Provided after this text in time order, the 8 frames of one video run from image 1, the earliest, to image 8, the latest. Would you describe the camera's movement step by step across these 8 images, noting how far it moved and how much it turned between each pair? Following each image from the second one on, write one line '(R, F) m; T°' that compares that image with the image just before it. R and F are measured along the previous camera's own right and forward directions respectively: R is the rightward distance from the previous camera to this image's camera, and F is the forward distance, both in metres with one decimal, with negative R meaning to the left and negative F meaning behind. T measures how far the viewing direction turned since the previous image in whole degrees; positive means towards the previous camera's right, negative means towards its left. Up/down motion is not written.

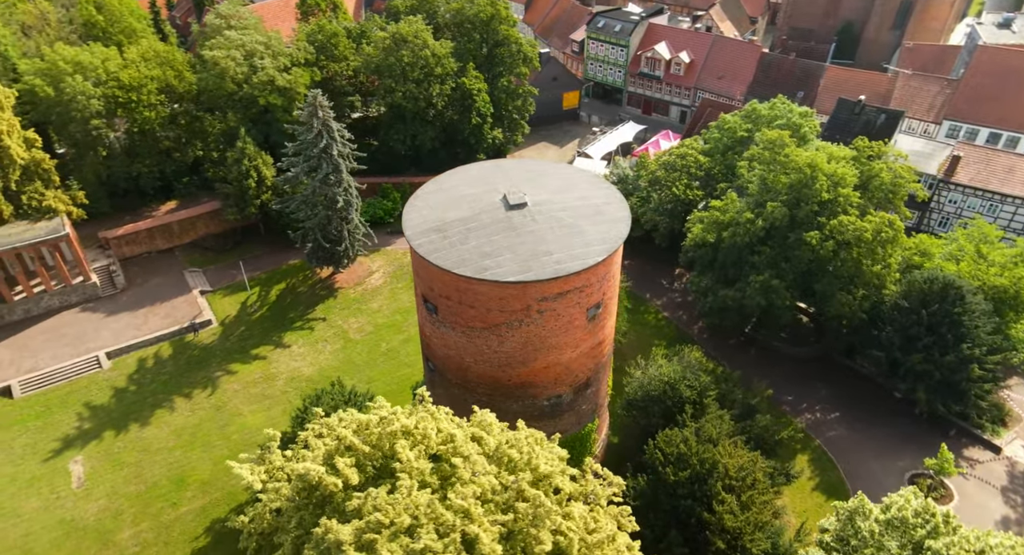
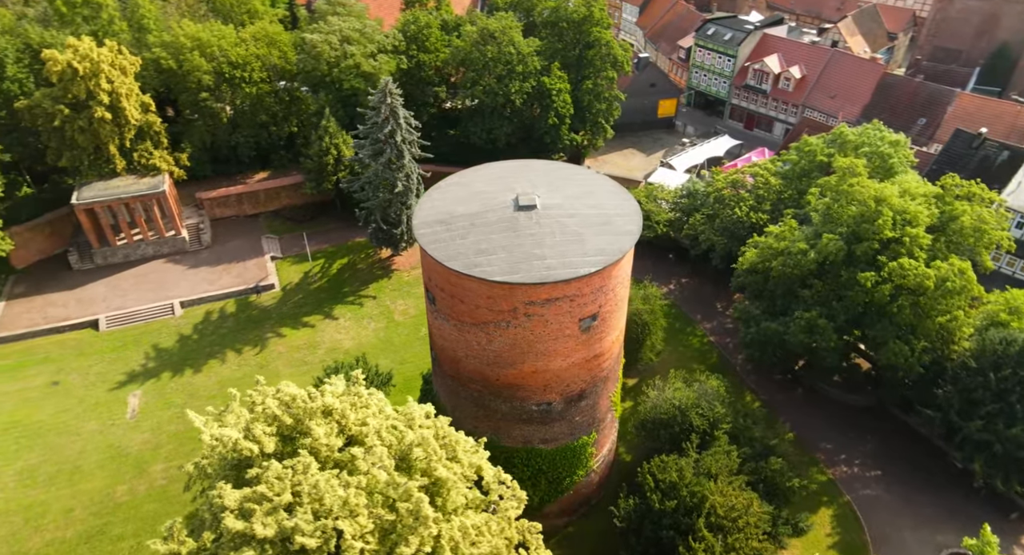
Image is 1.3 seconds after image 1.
(+2.6, +0.2) m; -9°
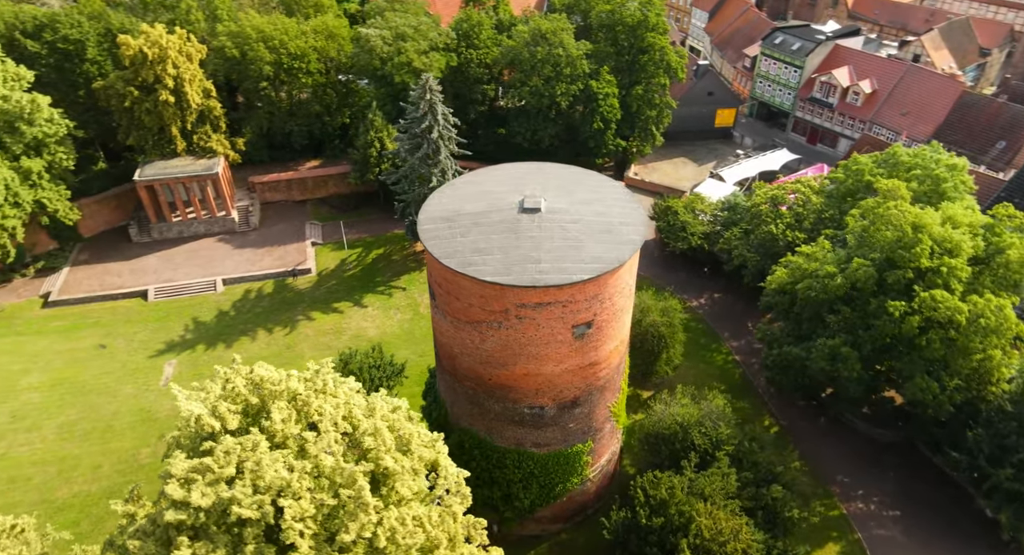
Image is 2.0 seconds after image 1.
(+1.5, 0.0) m; -5°
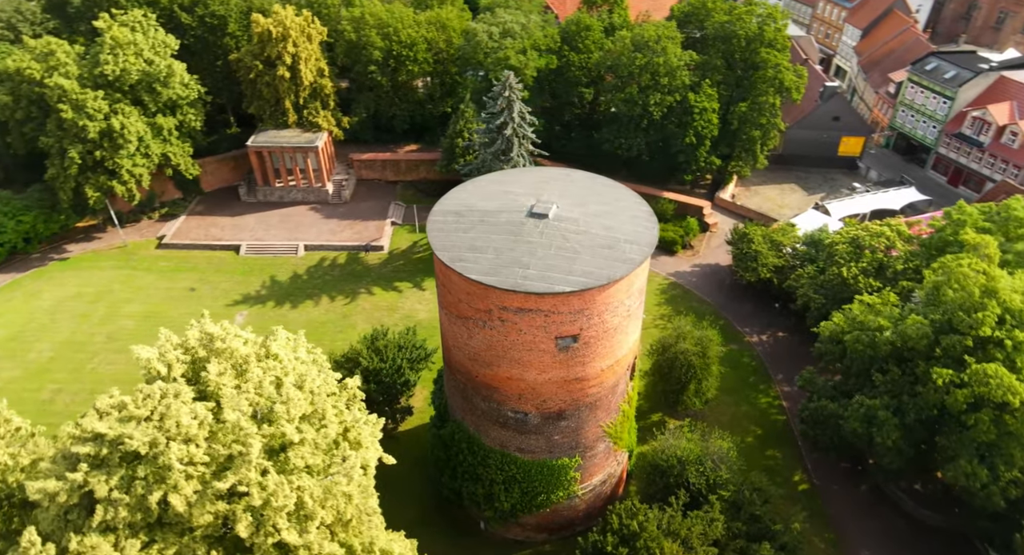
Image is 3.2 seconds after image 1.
(+3.1, +0.3) m; -11°
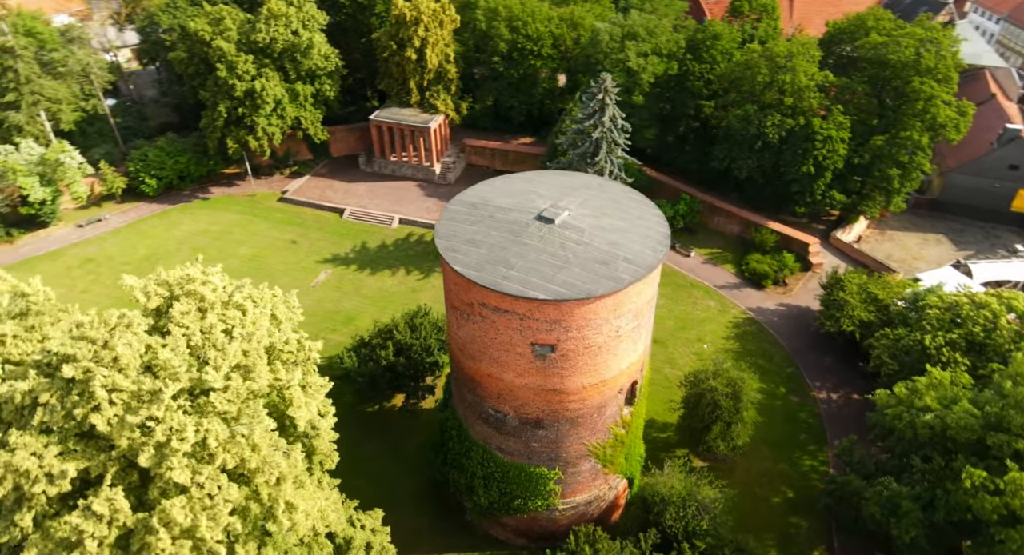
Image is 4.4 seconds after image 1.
(+3.6, +0.5) m; -13°
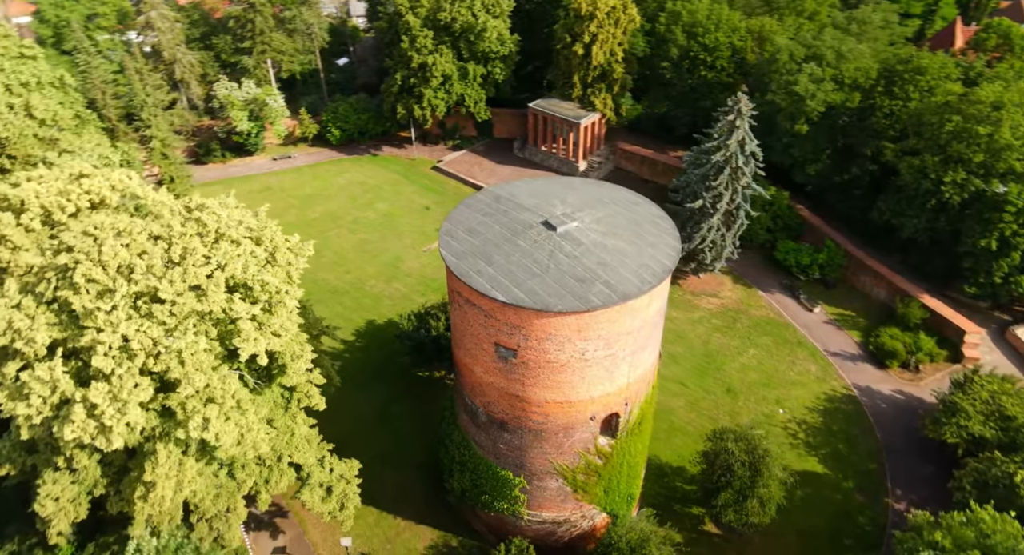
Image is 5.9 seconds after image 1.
(+4.9, +0.9) m; -18°
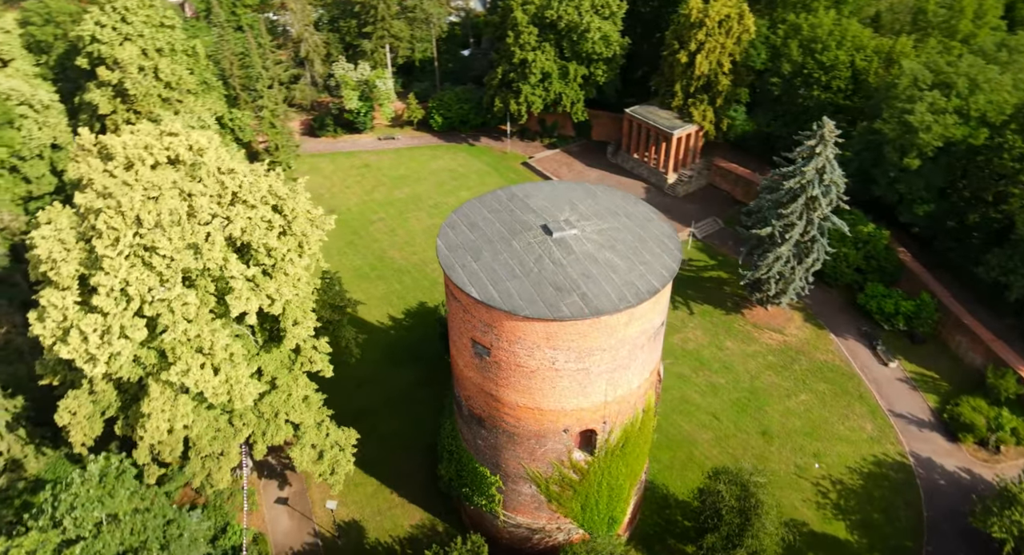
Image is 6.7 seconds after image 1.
(+3.1, +0.3) m; -11°
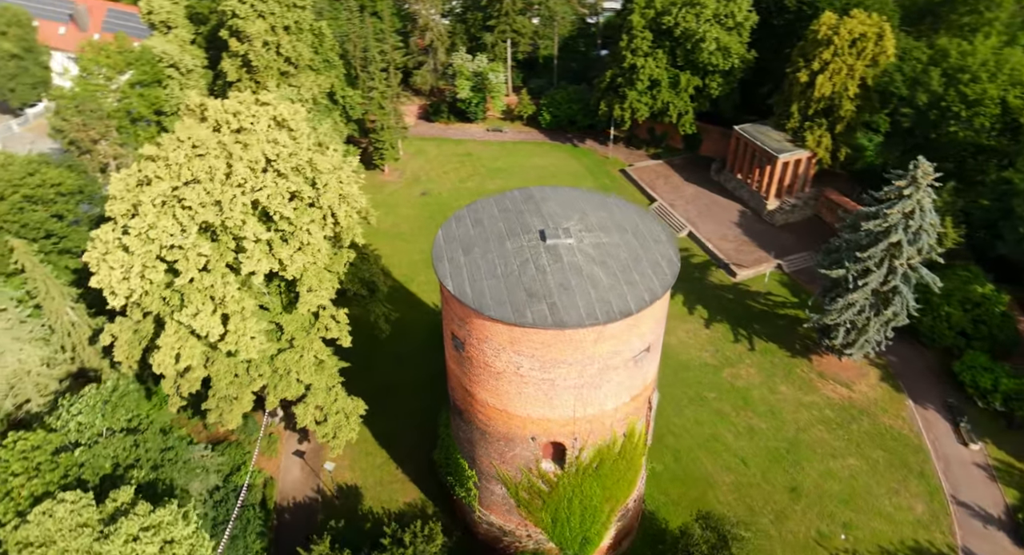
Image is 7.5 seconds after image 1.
(+3.3, +0.3) m; -12°
